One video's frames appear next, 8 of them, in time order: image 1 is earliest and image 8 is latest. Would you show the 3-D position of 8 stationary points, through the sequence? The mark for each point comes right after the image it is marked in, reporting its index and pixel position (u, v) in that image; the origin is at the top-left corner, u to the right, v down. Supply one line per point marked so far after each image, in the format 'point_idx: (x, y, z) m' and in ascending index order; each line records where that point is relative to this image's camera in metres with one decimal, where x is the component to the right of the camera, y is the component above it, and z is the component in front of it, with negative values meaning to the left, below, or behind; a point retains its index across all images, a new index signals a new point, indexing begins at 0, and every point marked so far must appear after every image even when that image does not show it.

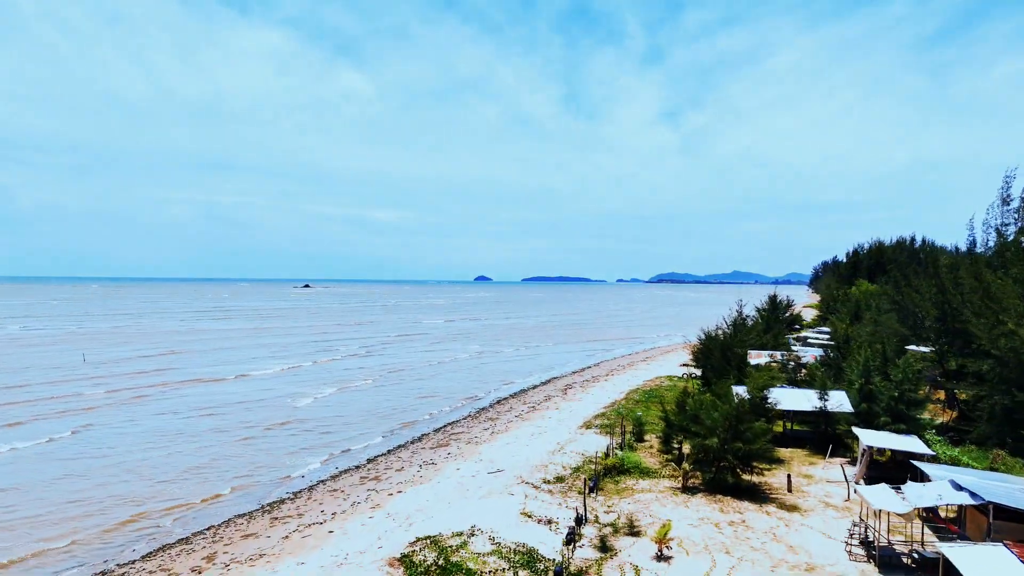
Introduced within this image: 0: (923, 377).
0: (+10.1, -2.2, +15.0) m
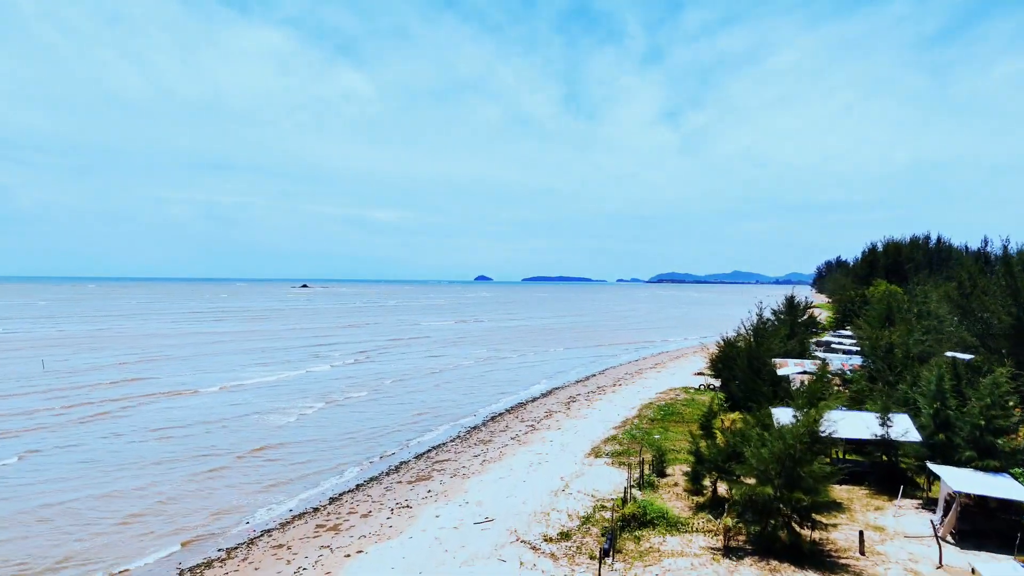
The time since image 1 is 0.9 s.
0: (+9.9, -2.2, +12.2) m
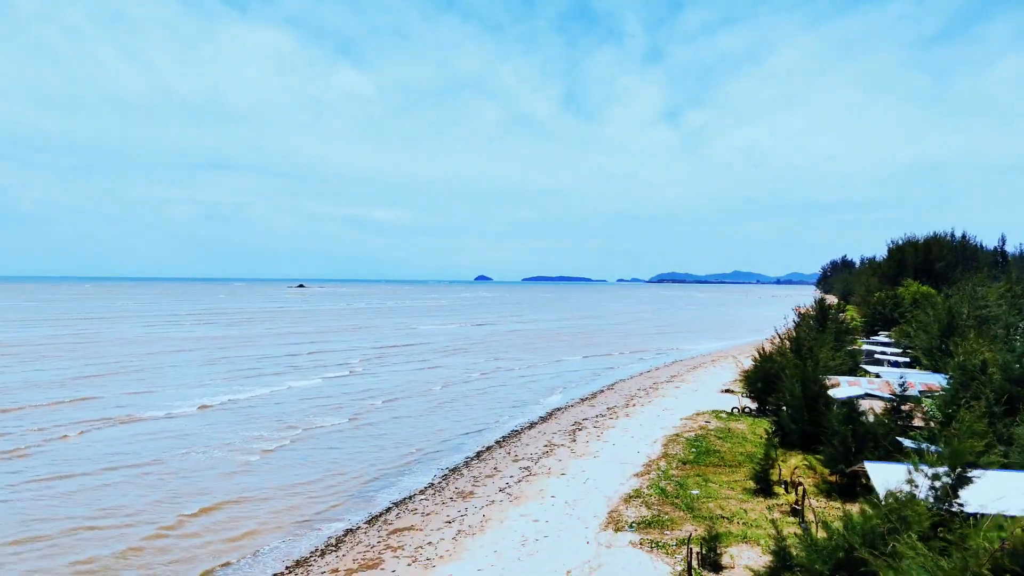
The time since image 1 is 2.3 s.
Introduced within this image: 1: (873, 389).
0: (+9.7, -2.3, +8.1) m
1: (+9.6, -2.7, +16.2) m
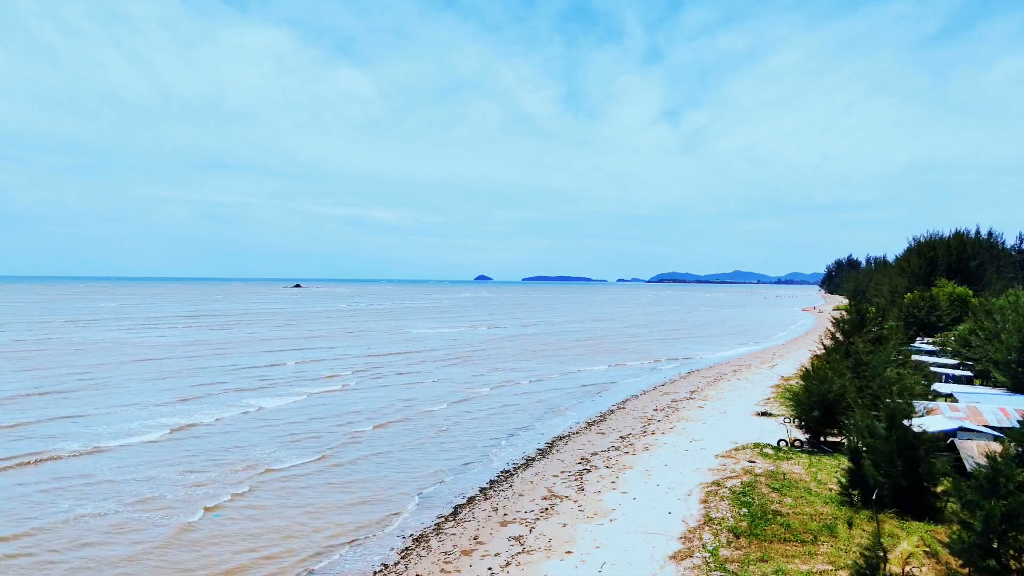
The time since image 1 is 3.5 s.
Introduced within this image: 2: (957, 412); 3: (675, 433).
0: (+9.5, -2.4, +4.2) m
1: (+9.4, -2.7, +12.4) m
2: (+10.3, -2.8, +14.0) m
3: (+4.7, -4.1, +17.4) m
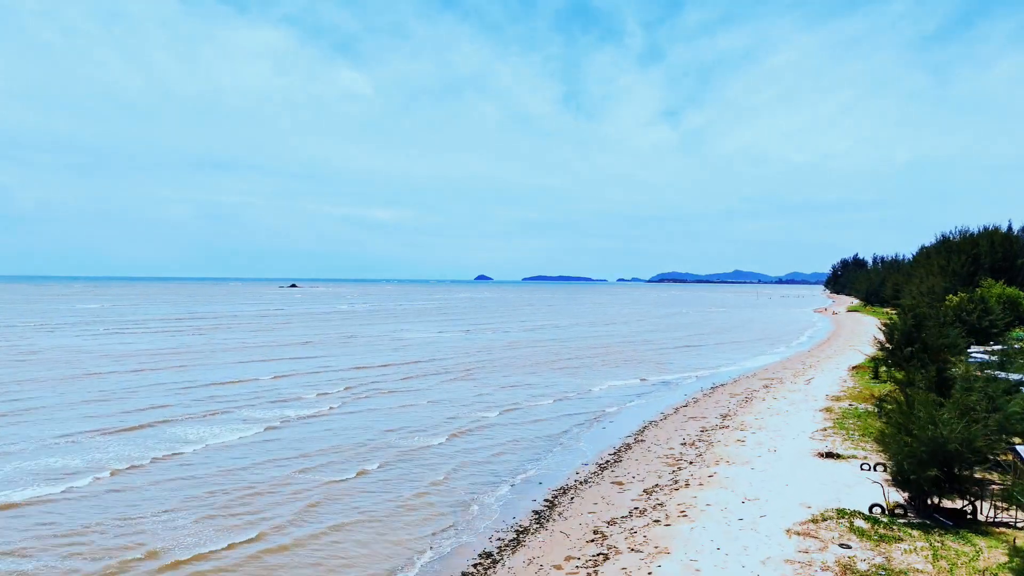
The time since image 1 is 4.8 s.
0: (+9.2, -2.4, -0.2) m
1: (+9.1, -2.8, +8.0) m
2: (+10.0, -2.8, +9.6) m
3: (+4.4, -4.2, +13.0) m
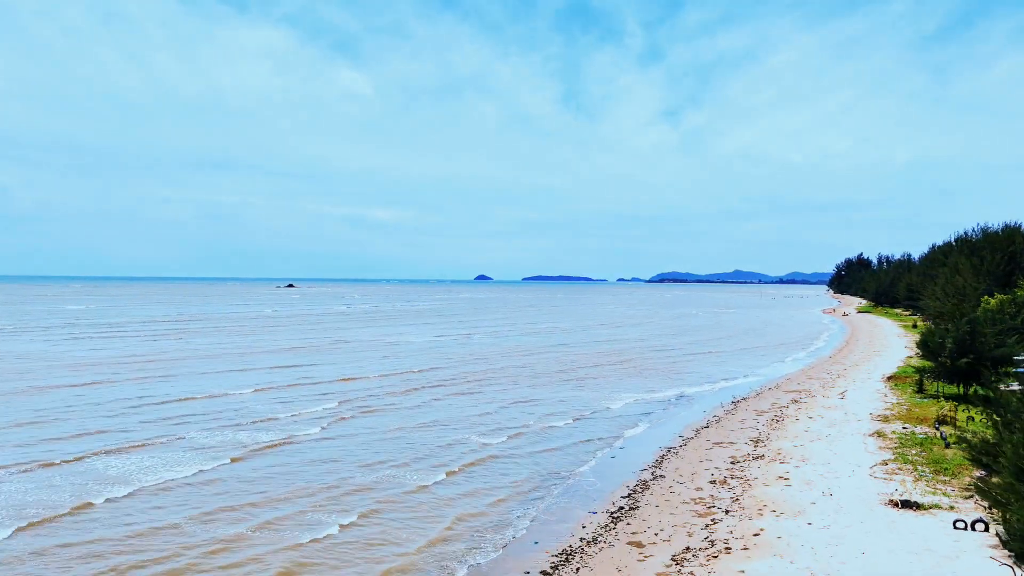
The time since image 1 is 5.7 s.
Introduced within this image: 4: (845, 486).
0: (+9.0, -2.5, -3.3) m
1: (+8.9, -2.9, +4.8) m
2: (+9.8, -2.9, +6.5) m
3: (+4.2, -4.3, +9.8) m
4: (+7.0, -4.2, +12.9) m
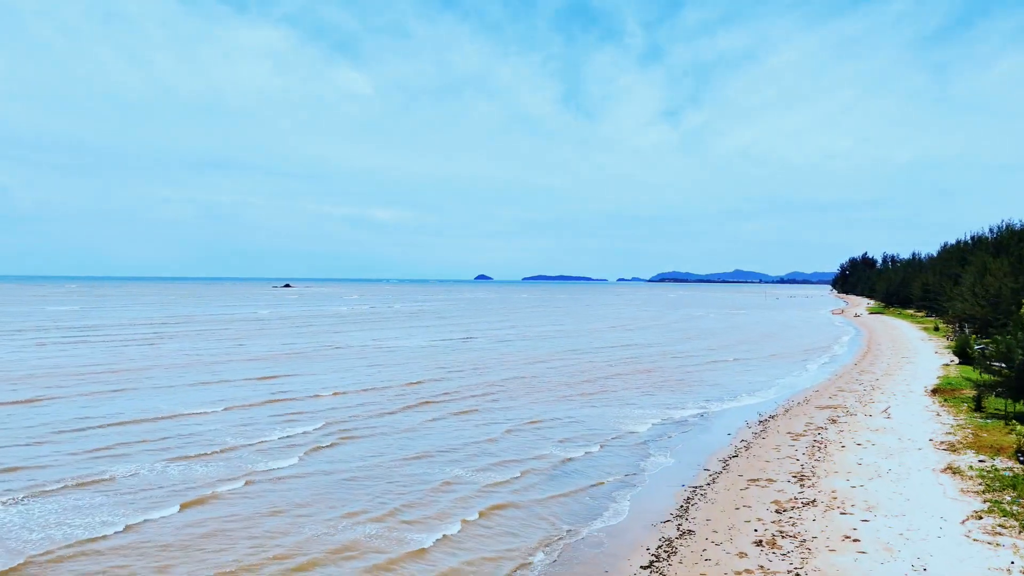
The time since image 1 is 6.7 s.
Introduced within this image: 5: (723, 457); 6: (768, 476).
0: (+8.8, -2.6, -6.4) m
1: (+8.7, -2.9, +1.7) m
2: (+9.6, -3.0, +3.4) m
3: (+4.0, -4.4, +6.7) m
4: (+6.8, -4.2, +9.8) m
5: (+5.4, -4.5, +16.3) m
6: (+6.0, -4.4, +14.6) m
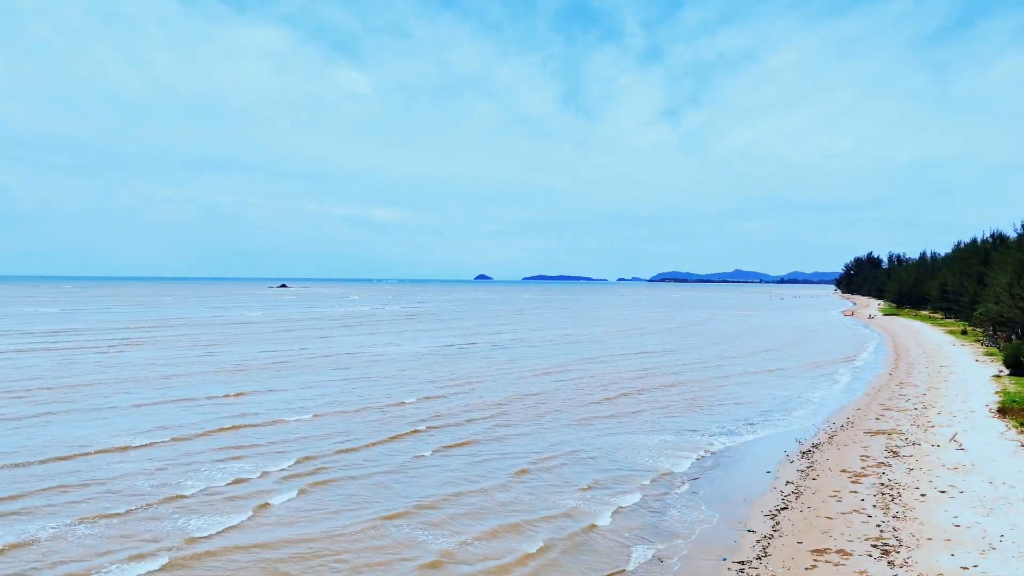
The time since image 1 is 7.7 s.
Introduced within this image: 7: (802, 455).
0: (+8.8, -2.7, -9.8) m
1: (+8.6, -3.1, -1.6) m
2: (+9.6, -3.1, +0.1) m
3: (+4.0, -4.5, +3.4) m
4: (+6.7, -4.4, +6.4) m
5: (+5.4, -4.6, +12.9) m
6: (+5.9, -4.6, +11.2) m
7: (+8.0, -4.5, +17.2) m
